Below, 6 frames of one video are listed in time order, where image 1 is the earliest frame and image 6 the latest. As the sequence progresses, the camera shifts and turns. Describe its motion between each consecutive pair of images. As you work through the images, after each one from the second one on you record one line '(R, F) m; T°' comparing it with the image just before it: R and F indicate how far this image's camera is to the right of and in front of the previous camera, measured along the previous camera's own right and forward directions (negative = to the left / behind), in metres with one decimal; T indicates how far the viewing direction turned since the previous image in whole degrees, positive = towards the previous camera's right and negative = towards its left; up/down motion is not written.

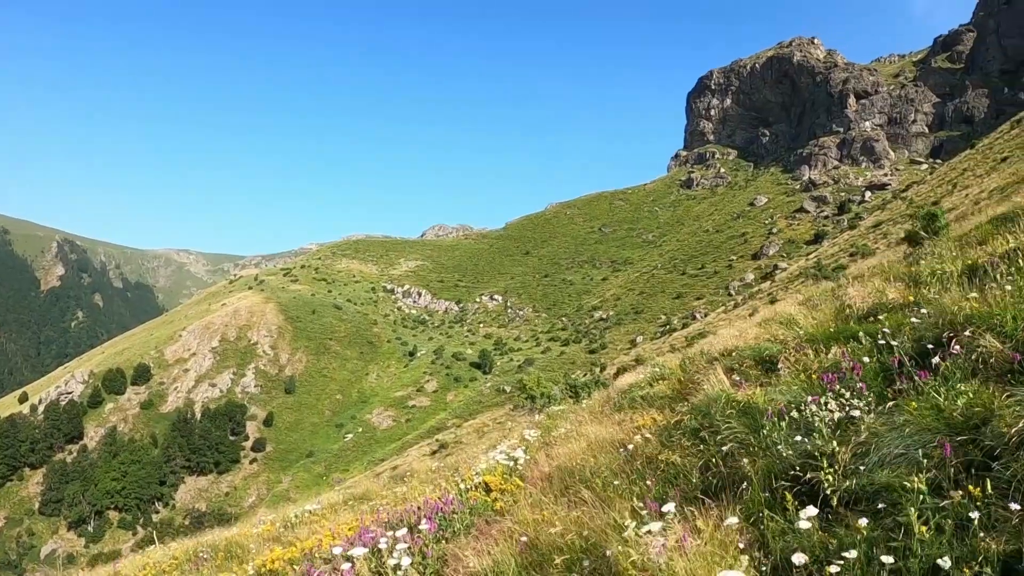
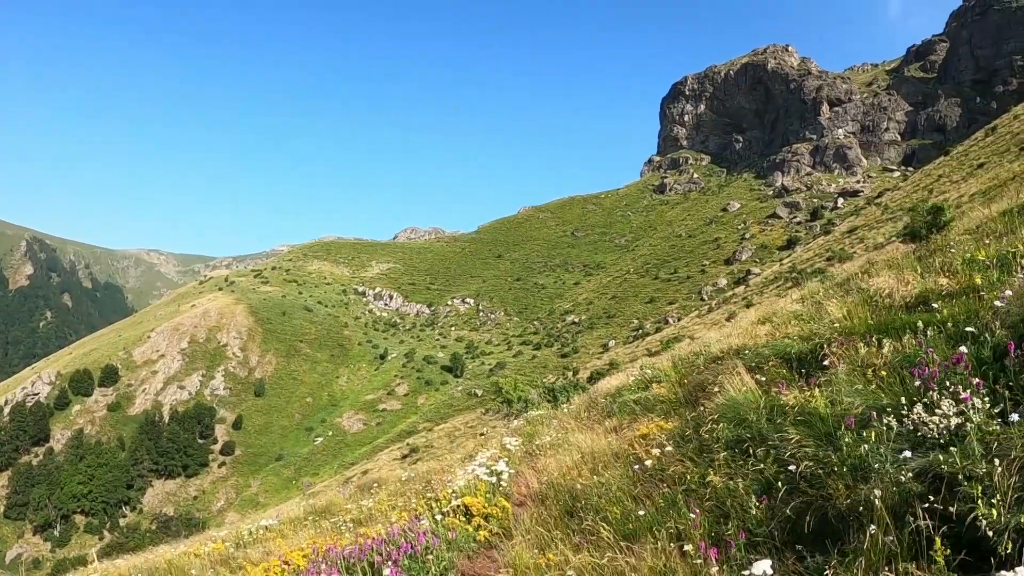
(-0.1, +0.9) m; +3°
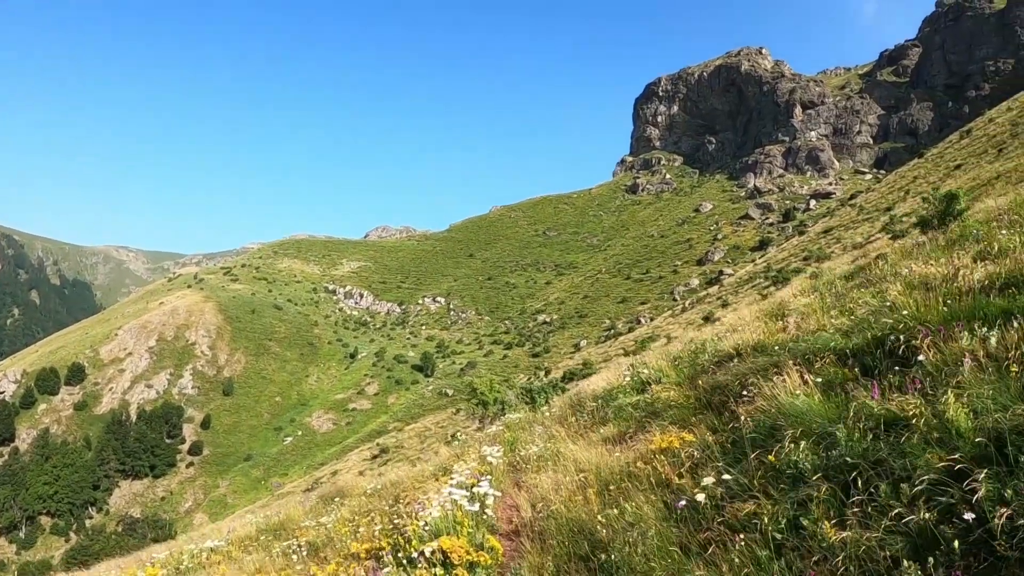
(-0.2, +1.1) m; +3°
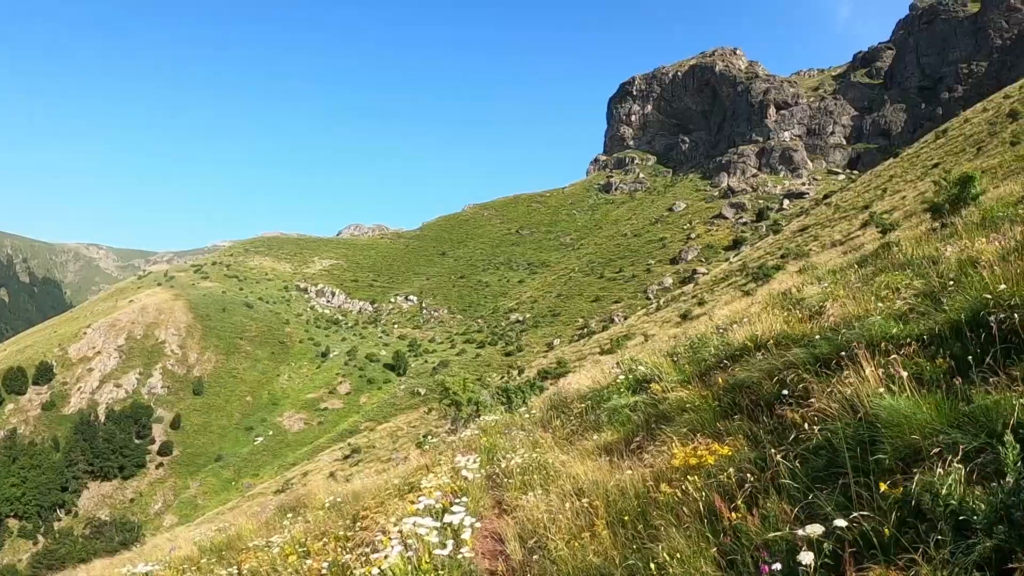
(-0.1, +1.2) m; +3°
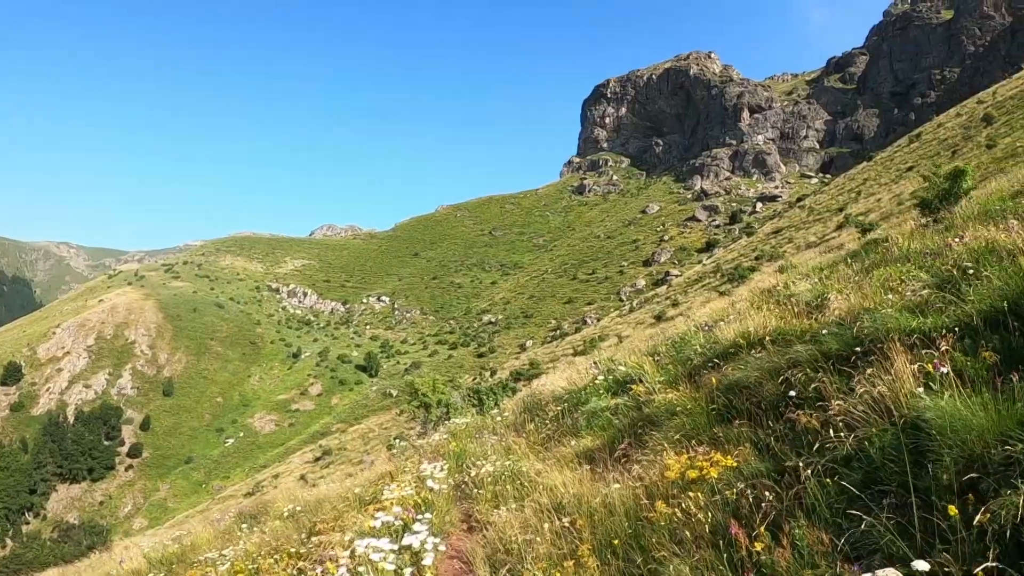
(0.0, +0.6) m; +3°
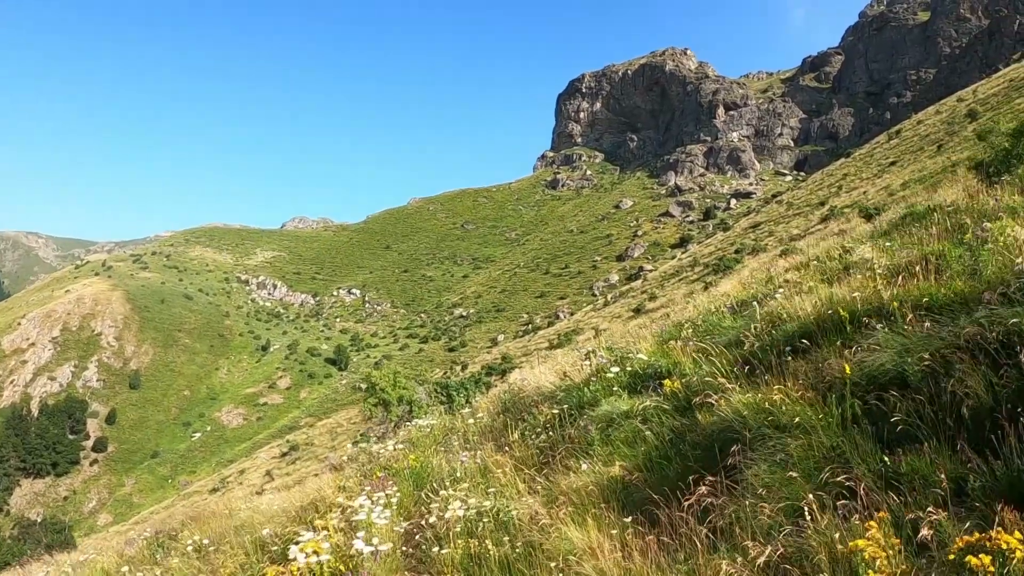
(-0.1, +2.3) m; +3°
